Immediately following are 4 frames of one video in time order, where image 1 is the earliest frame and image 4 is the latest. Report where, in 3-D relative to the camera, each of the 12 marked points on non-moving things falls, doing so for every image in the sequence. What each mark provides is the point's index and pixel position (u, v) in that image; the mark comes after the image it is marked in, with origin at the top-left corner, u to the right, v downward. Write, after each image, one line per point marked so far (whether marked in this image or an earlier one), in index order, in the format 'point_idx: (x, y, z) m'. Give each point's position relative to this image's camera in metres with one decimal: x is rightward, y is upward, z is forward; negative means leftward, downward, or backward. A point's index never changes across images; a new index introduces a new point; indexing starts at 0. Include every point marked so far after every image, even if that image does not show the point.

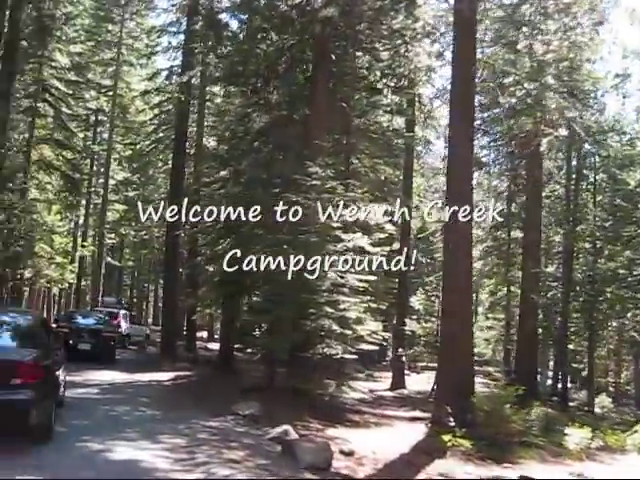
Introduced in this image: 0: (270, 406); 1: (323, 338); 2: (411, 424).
0: (-1.0, -3.3, +16.6) m
1: (+0.1, -2.1, +17.8) m
2: (+2.0, -4.0, +18.2) m
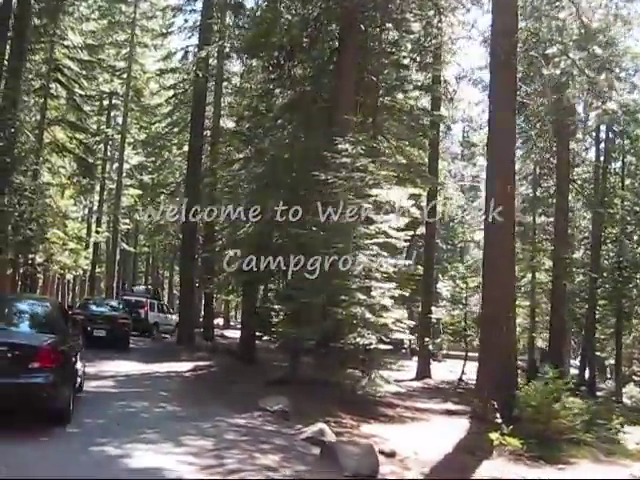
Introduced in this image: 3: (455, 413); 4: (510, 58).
0: (-0.4, -2.9, +15.4) m
1: (+0.7, -1.7, +16.6) m
2: (+2.6, -3.6, +17.0) m
3: (+3.0, -3.9, +19.1) m
4: (+3.8, +3.7, +17.0) m
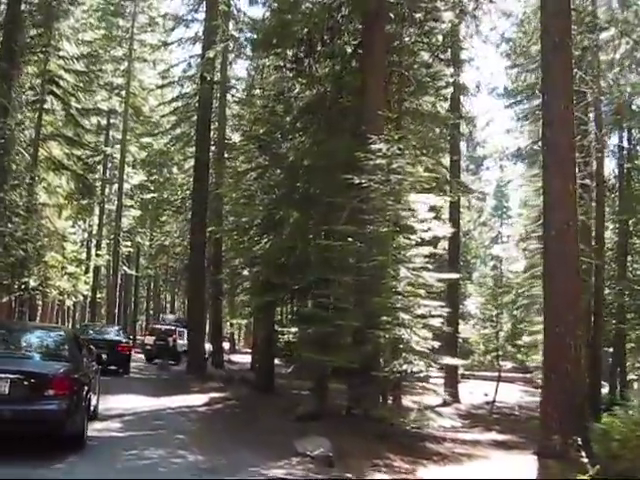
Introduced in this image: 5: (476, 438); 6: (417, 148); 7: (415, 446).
0: (+0.3, -3.1, +13.1) m
1: (+1.3, -1.9, +14.4) m
2: (+3.3, -3.8, +14.7) m
3: (+3.7, -4.1, +16.8) m
4: (+4.3, +3.5, +15.0) m
5: (+3.3, -4.2, +18.0) m
6: (+2.2, +2.1, +19.0) m
7: (+1.6, -3.6, +14.8) m
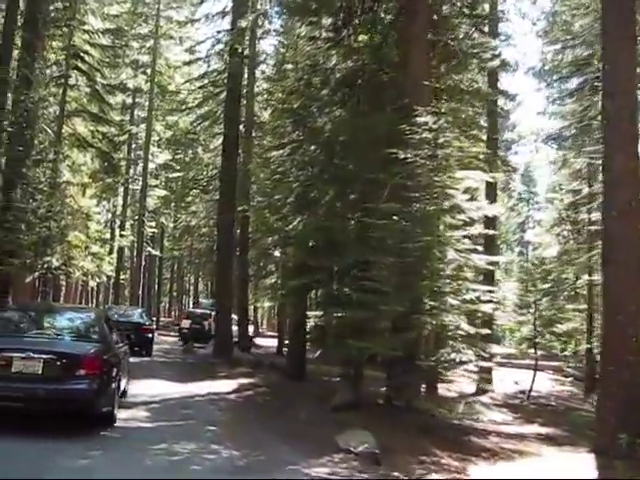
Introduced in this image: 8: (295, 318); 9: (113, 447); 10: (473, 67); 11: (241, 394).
0: (+0.9, -2.8, +12.2) m
1: (+2.0, -1.6, +13.4) m
2: (+3.9, -3.4, +13.7) m
3: (+4.4, -3.8, +15.8) m
4: (+5.0, +3.8, +13.8) m
5: (+4.0, -3.8, +17.0) m
6: (+3.0, +2.5, +17.9) m
7: (+2.3, -3.3, +13.9) m
8: (-0.6, -1.8, +19.4) m
9: (-2.5, -2.6, +10.5) m
10: (+3.6, +4.1, +19.7) m
11: (-1.6, -3.1, +17.1) m
